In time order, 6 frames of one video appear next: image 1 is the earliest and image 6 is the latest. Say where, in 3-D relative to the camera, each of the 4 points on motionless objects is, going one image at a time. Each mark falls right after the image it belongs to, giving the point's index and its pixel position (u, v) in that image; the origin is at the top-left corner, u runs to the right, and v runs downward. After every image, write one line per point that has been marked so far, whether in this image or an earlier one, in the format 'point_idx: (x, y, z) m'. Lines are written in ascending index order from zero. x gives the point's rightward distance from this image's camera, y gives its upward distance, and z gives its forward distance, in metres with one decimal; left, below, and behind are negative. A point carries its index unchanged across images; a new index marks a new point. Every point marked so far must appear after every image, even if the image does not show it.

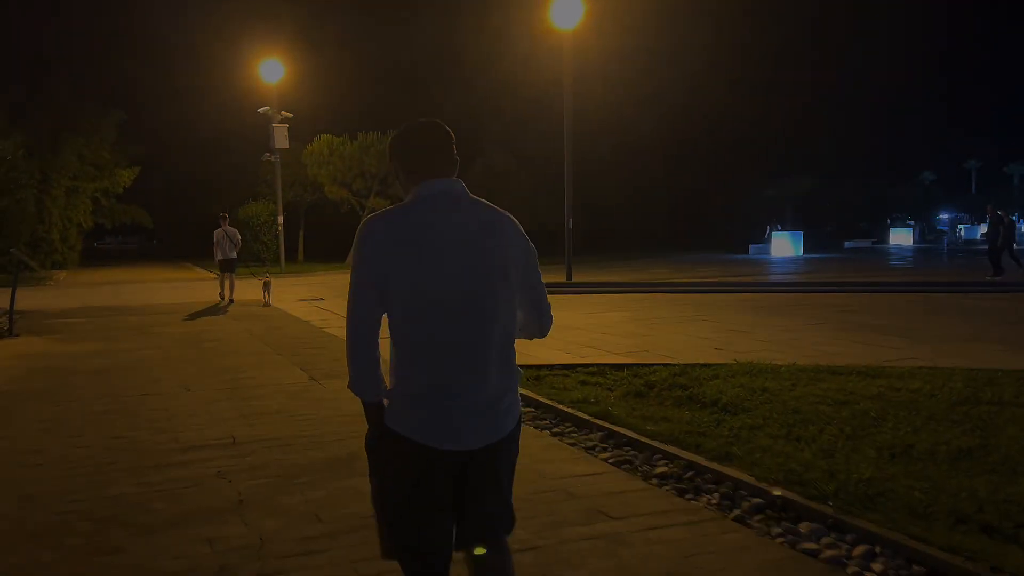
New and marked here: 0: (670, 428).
0: (+1.2, -1.1, +6.8) m
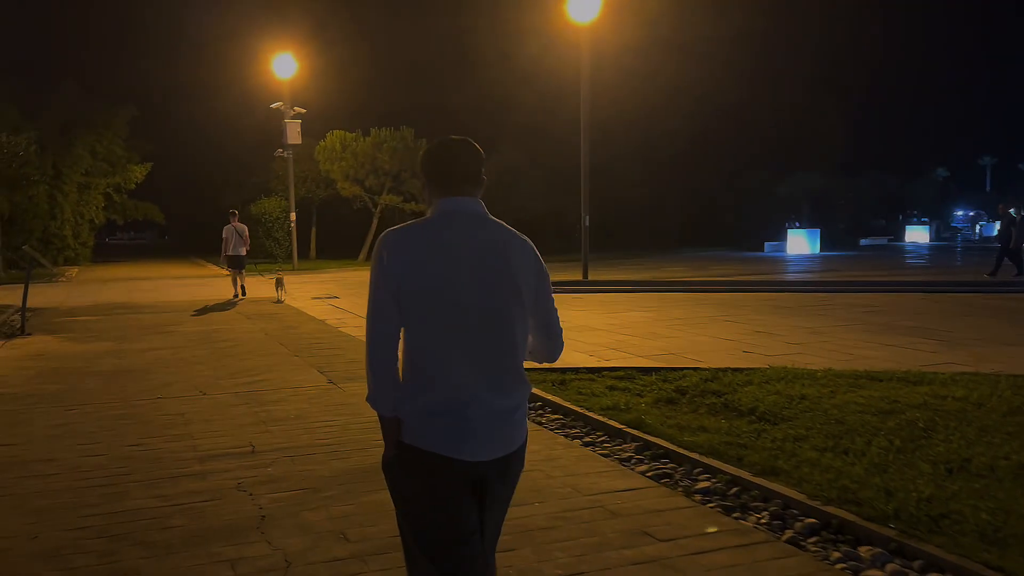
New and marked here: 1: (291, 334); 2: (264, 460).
0: (+1.4, -1.1, +6.5) m
1: (-3.3, -0.7, +13.3) m
2: (-1.7, -1.2, +6.3) m
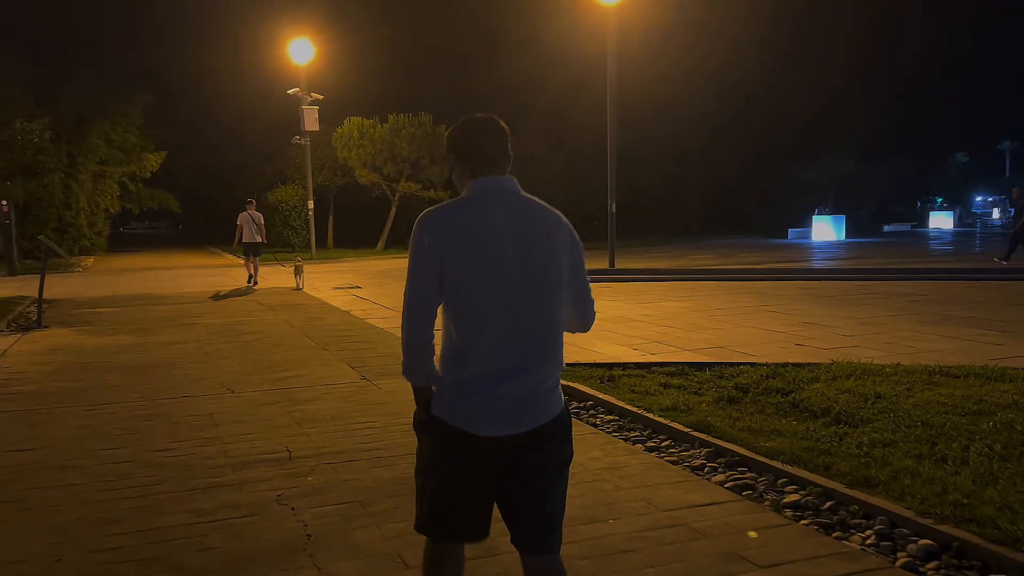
0: (+1.8, -1.0, +5.9) m
1: (-2.8, -0.5, +12.8) m
2: (-1.3, -1.2, +5.8) m
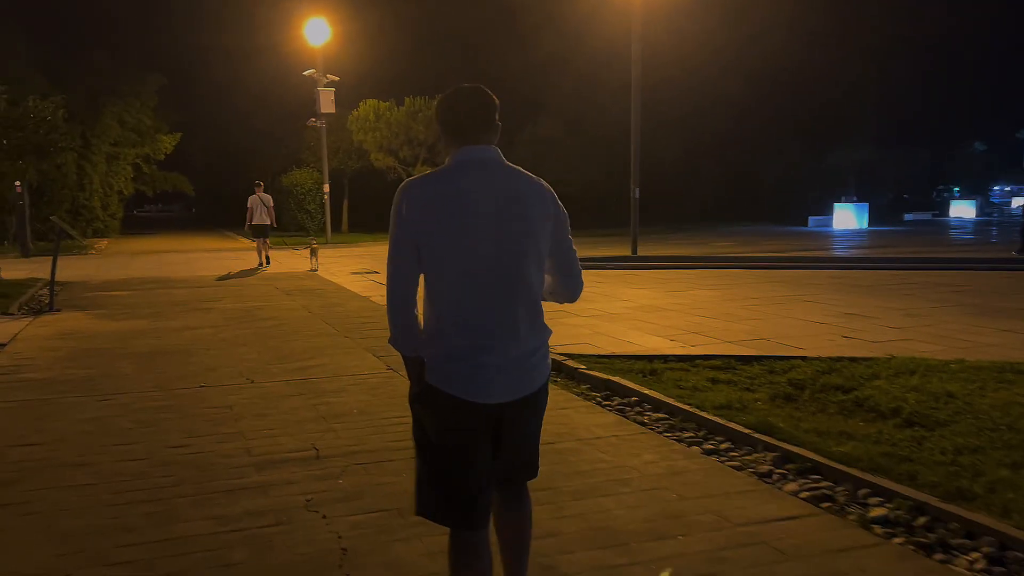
0: (+2.1, -1.0, +5.4) m
1: (-2.4, -0.3, +12.3) m
2: (-1.1, -1.1, +5.3) m
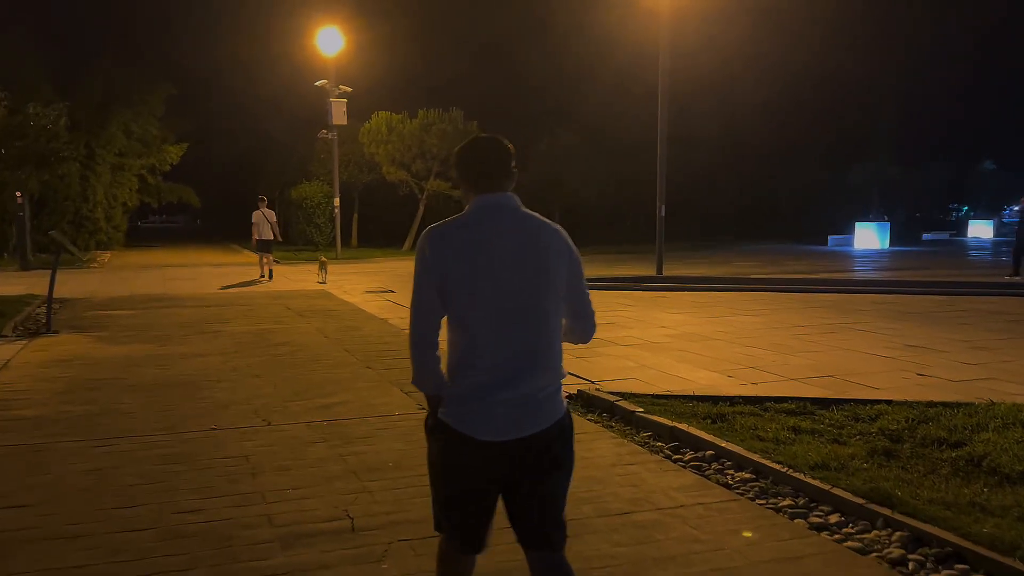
0: (+2.5, -1.2, +4.5) m
1: (-2.0, -0.6, +11.5) m
2: (-0.7, -1.3, +4.4) m
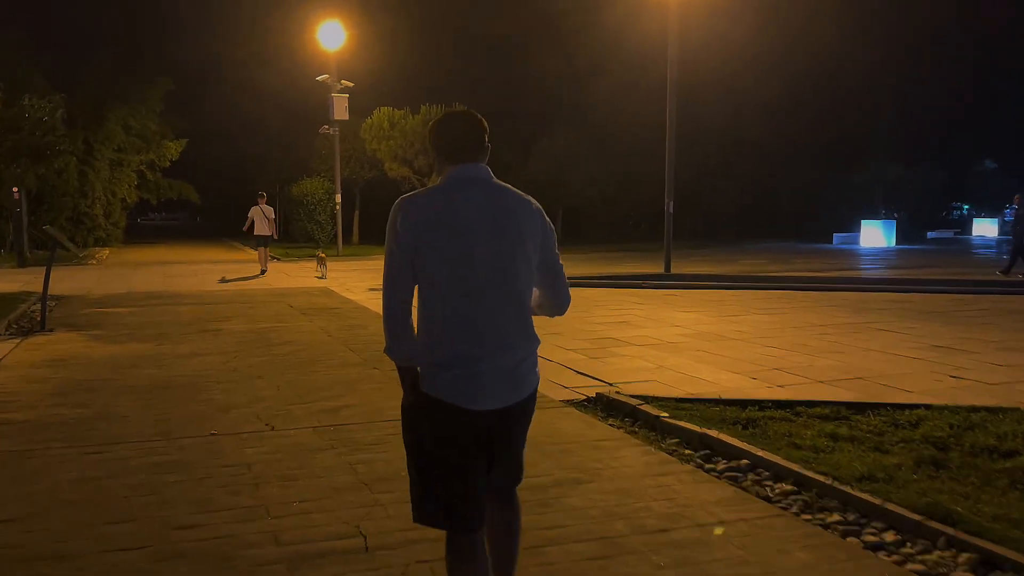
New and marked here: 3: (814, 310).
0: (+2.6, -1.2, +4.1) m
1: (-1.9, -0.6, +11.1) m
2: (-0.5, -1.3, +4.0) m
3: (+4.8, -0.4, +14.3) m
